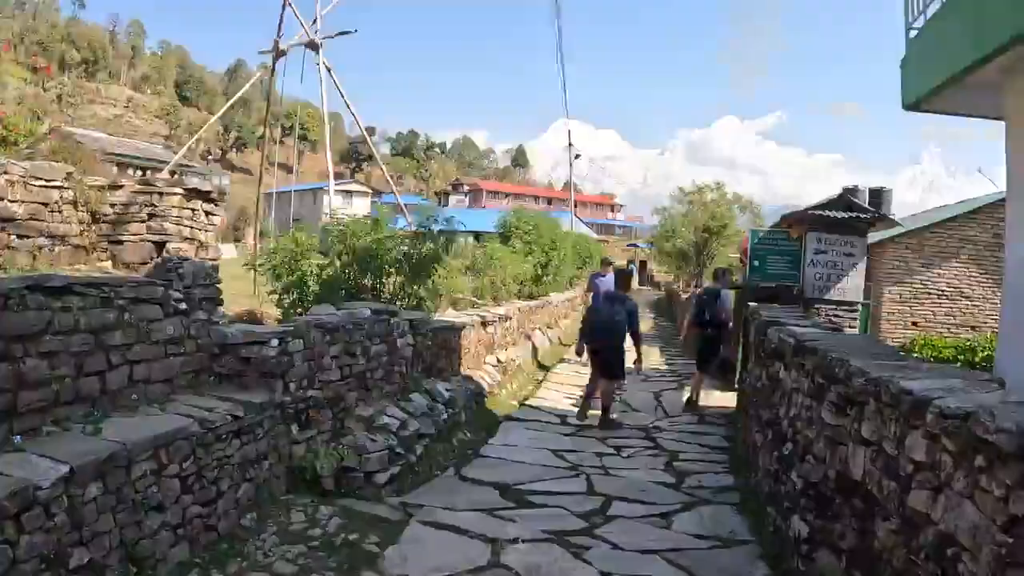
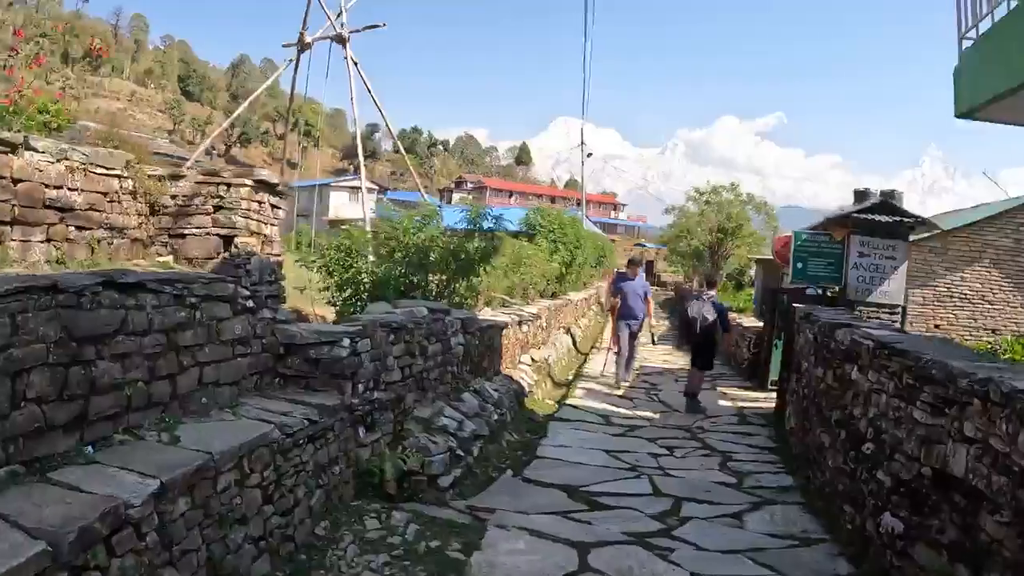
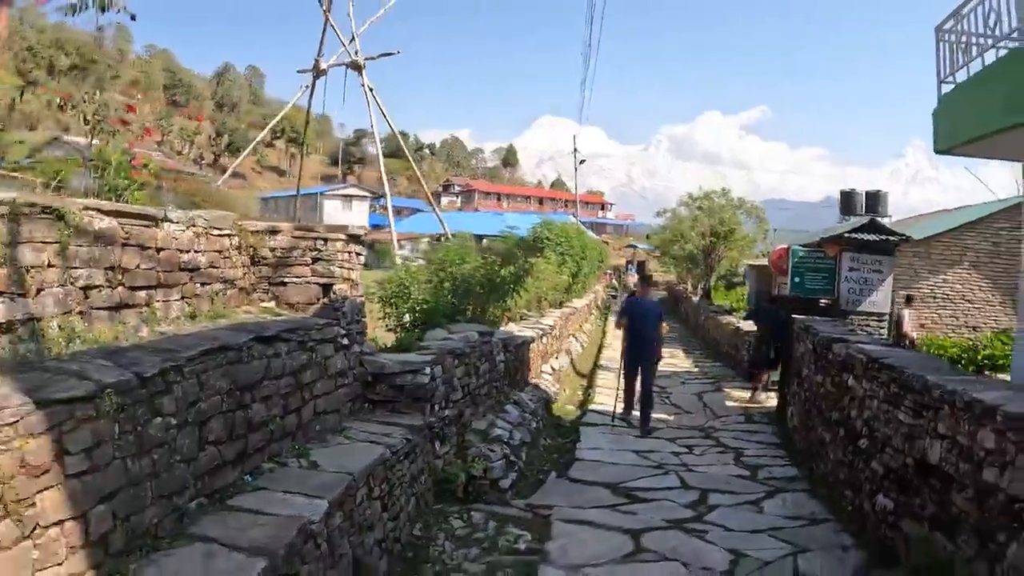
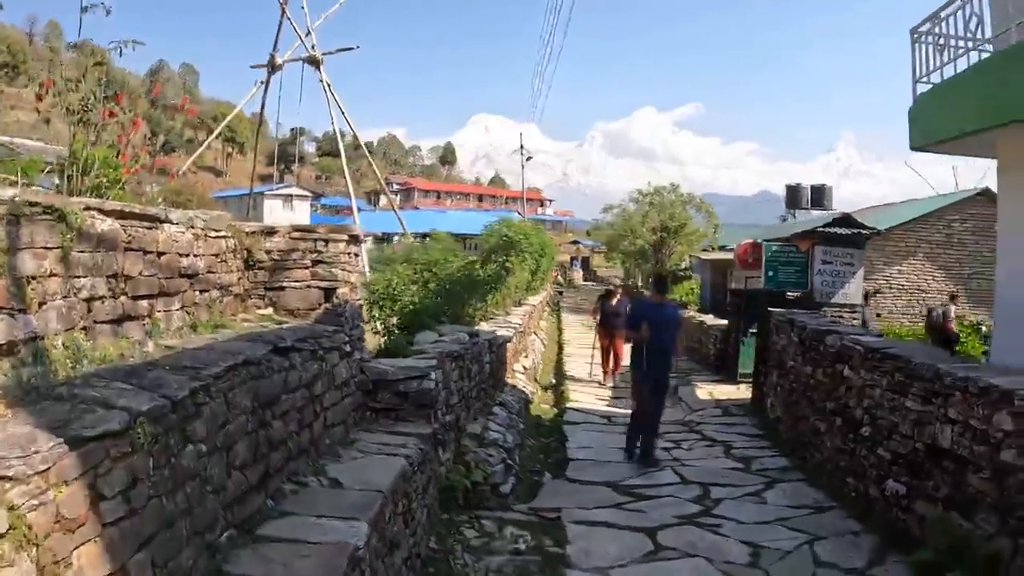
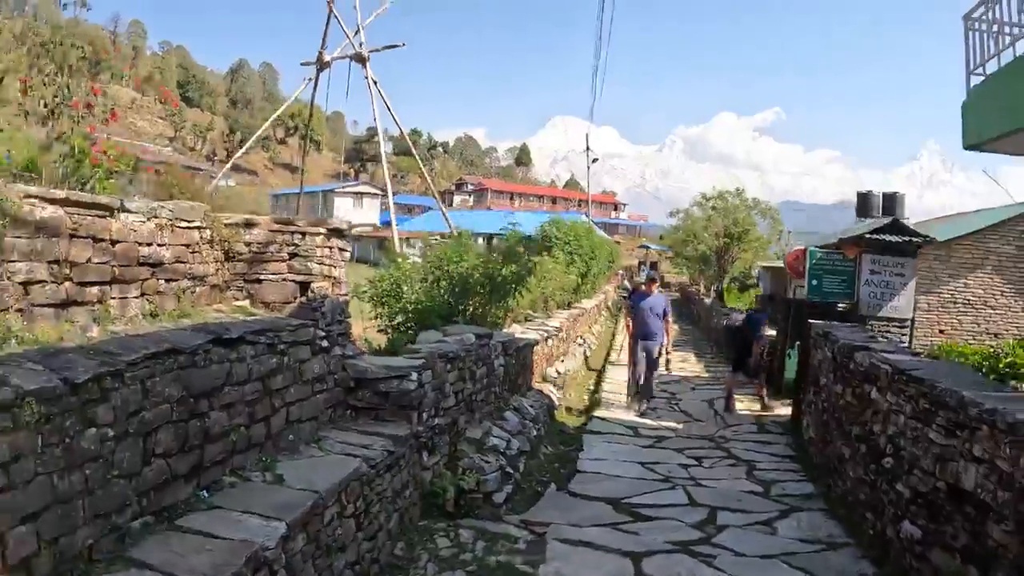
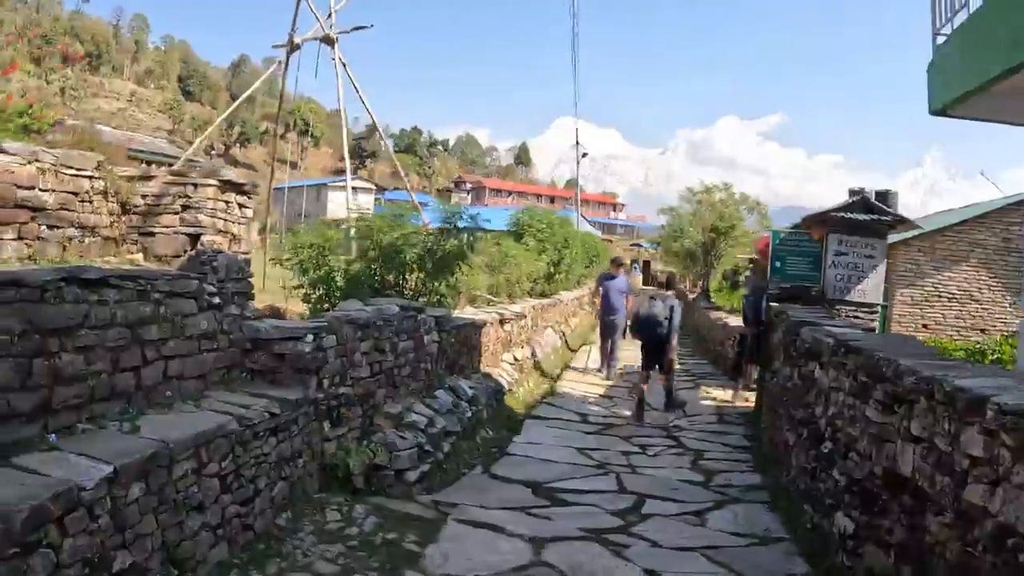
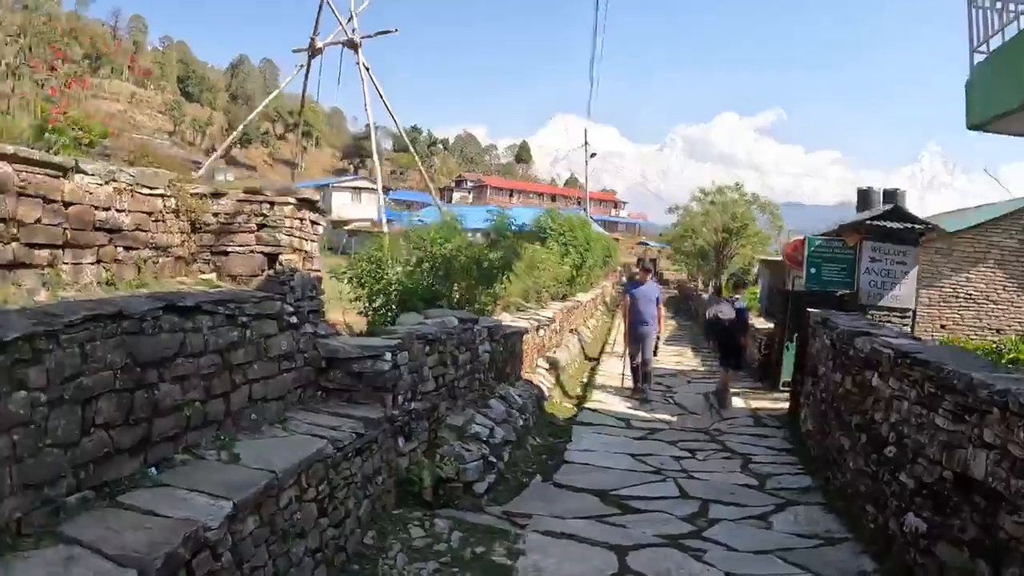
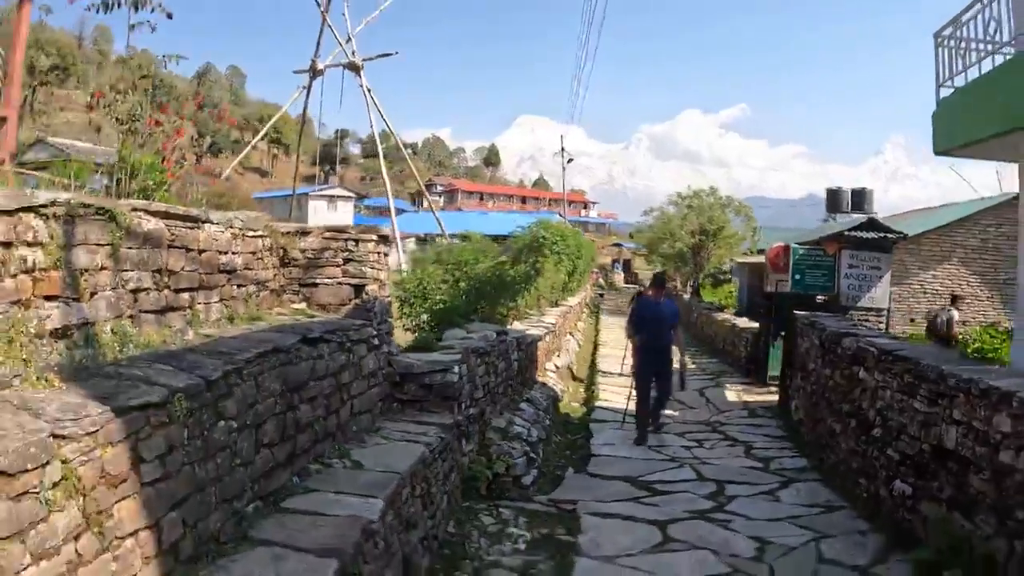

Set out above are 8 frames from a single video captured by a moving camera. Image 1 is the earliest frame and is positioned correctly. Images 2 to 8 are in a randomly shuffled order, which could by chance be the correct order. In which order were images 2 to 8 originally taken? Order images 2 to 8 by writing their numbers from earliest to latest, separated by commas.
6, 2, 7, 5, 3, 8, 4
